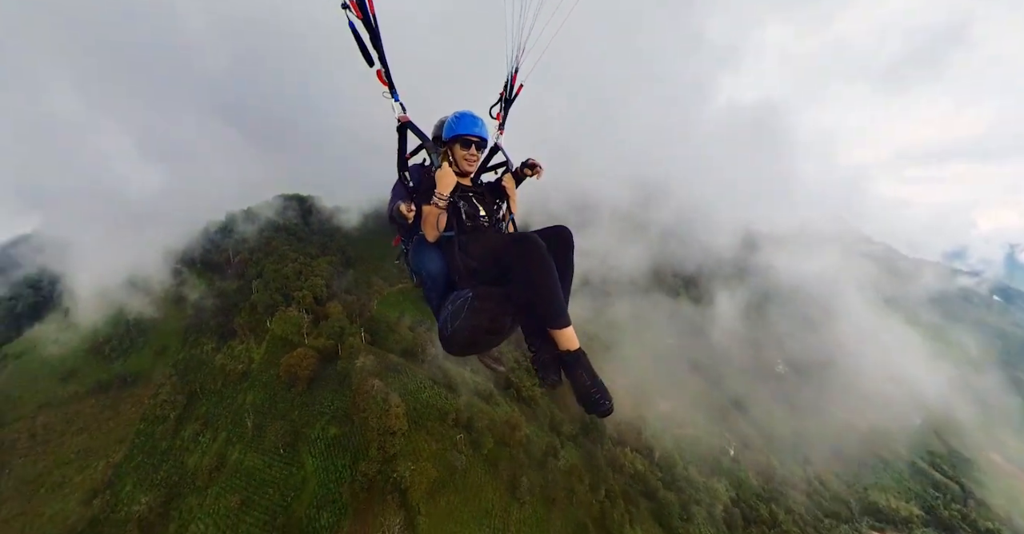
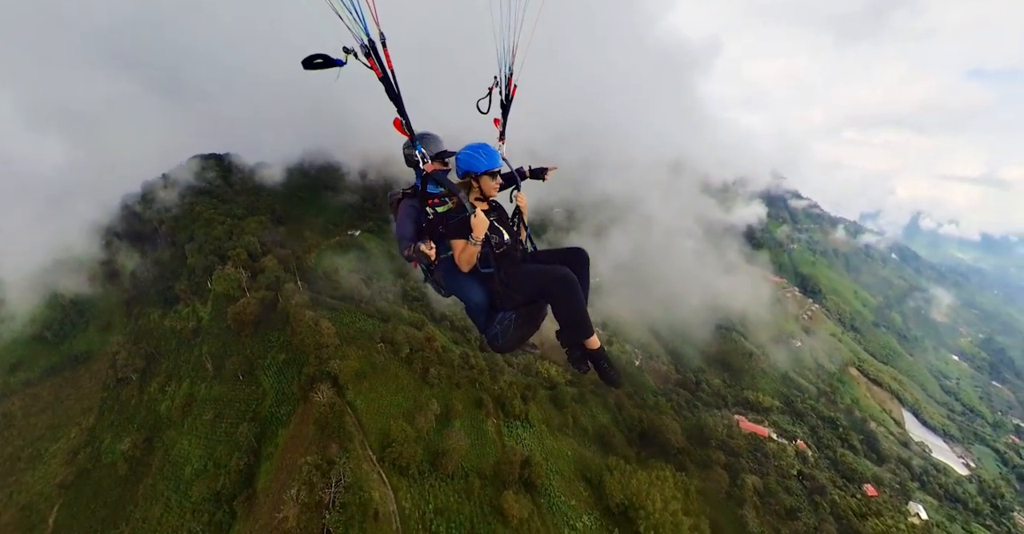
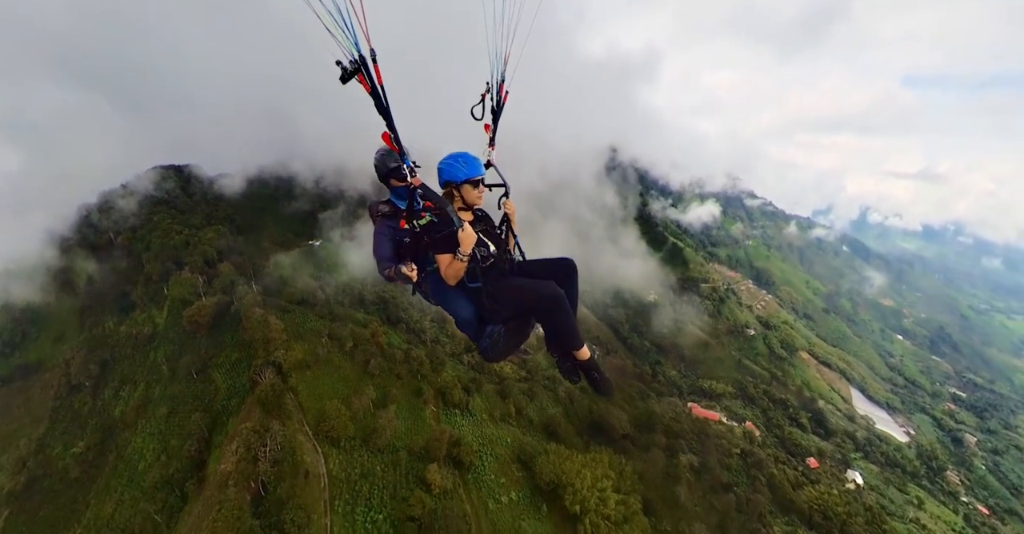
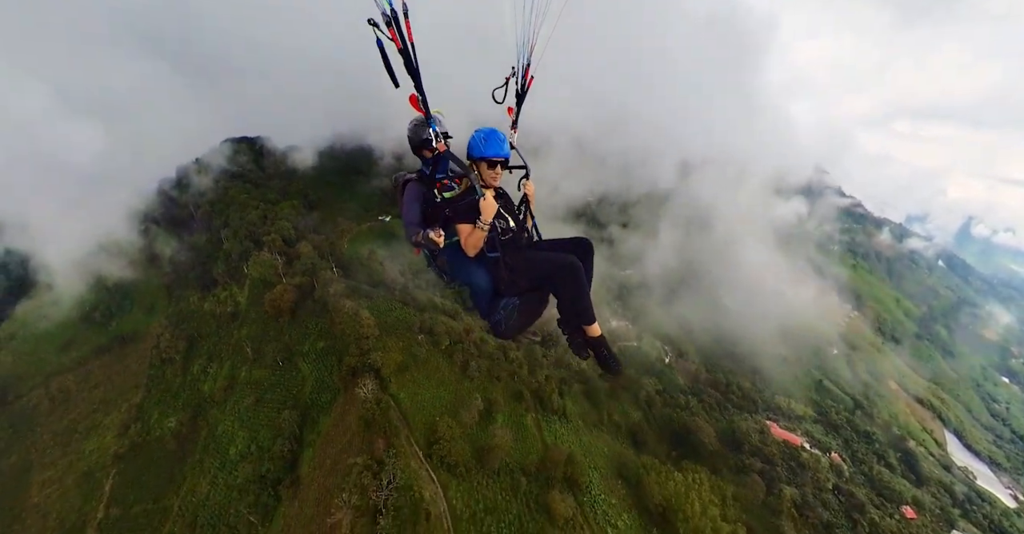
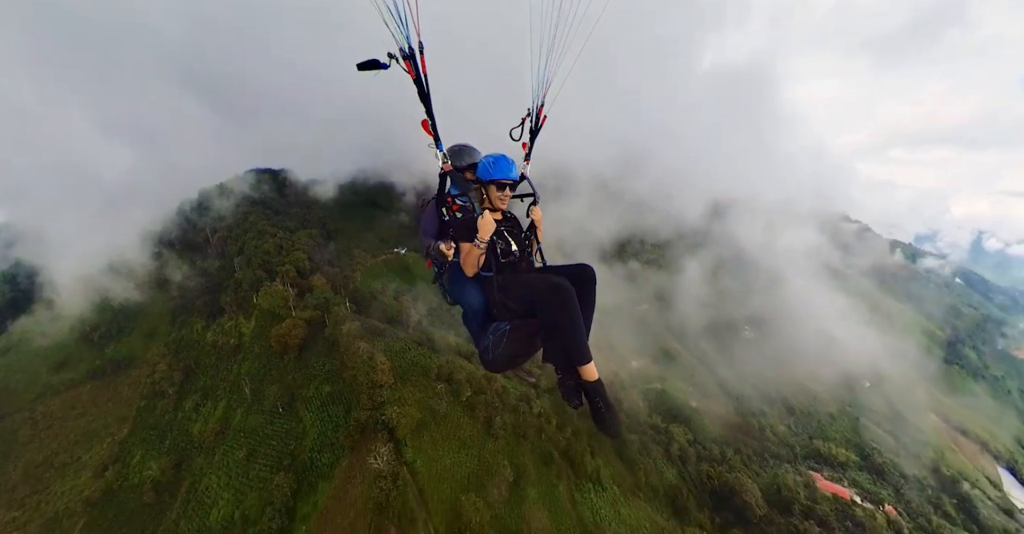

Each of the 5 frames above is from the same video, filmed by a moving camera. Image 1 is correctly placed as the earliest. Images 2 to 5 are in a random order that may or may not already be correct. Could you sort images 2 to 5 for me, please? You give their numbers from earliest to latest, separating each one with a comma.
5, 4, 2, 3
